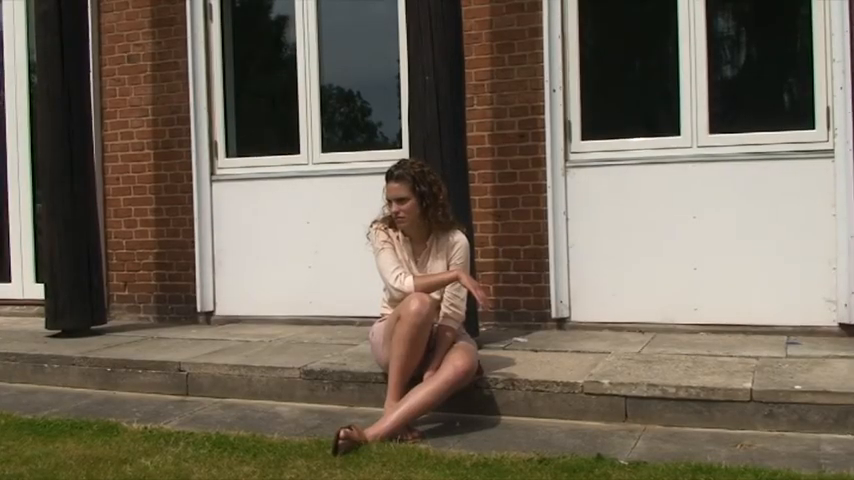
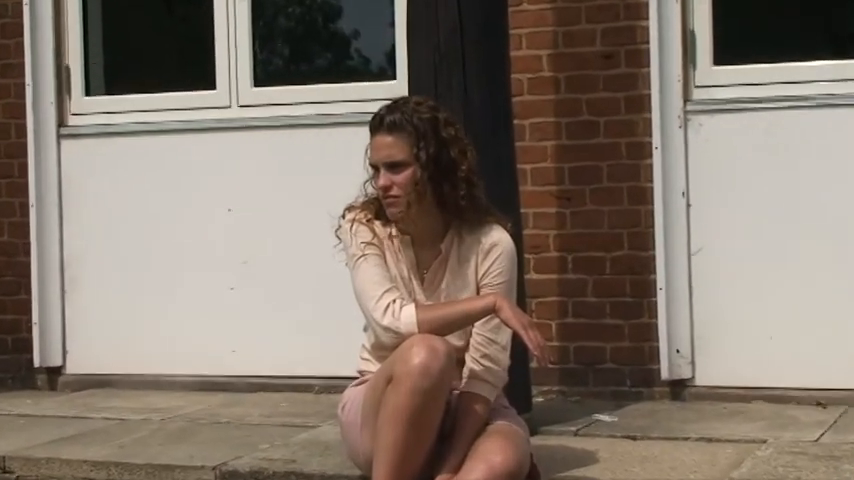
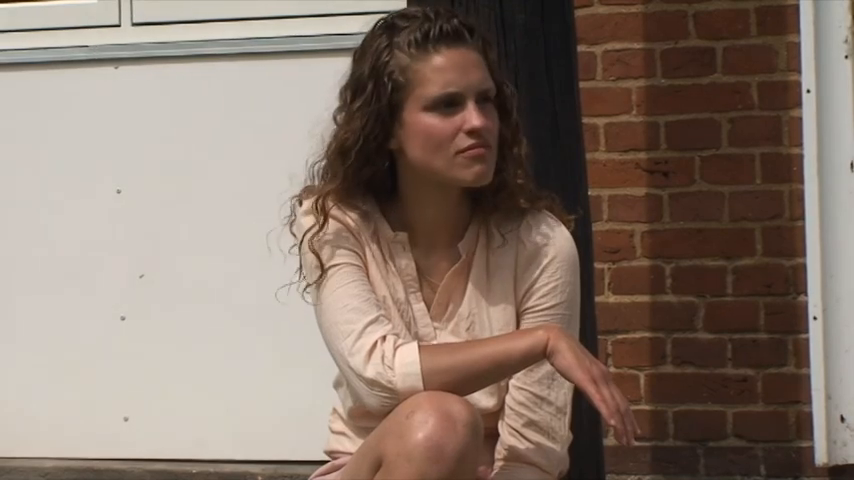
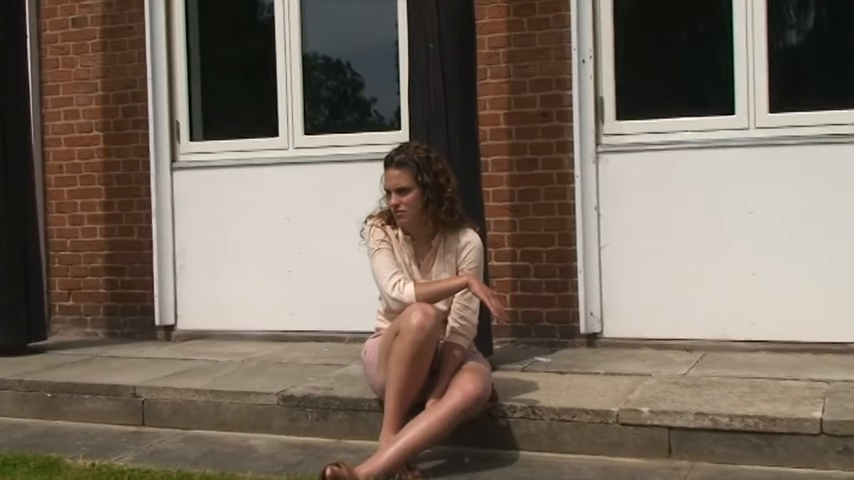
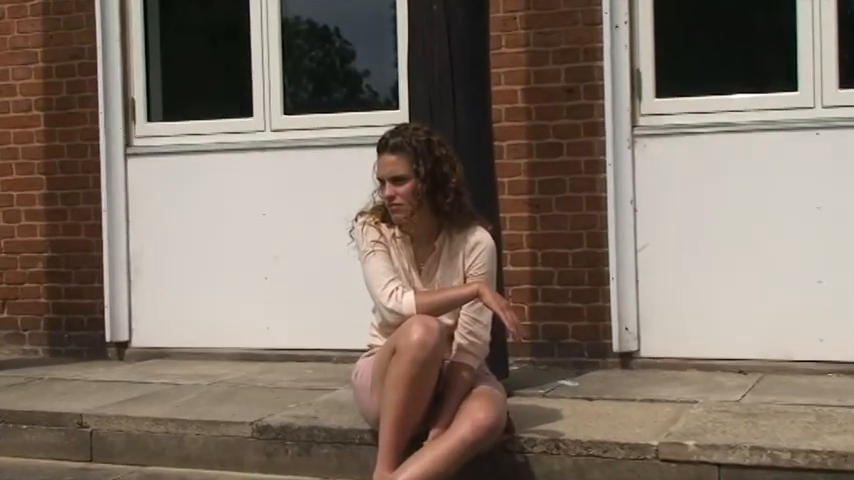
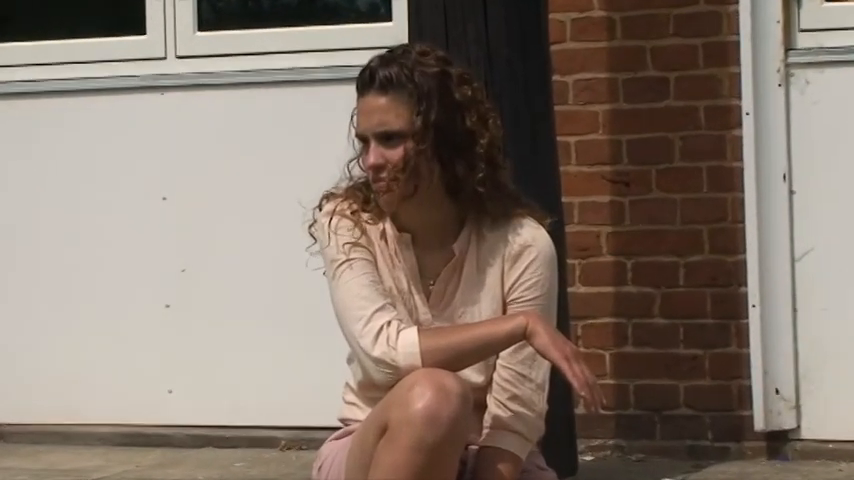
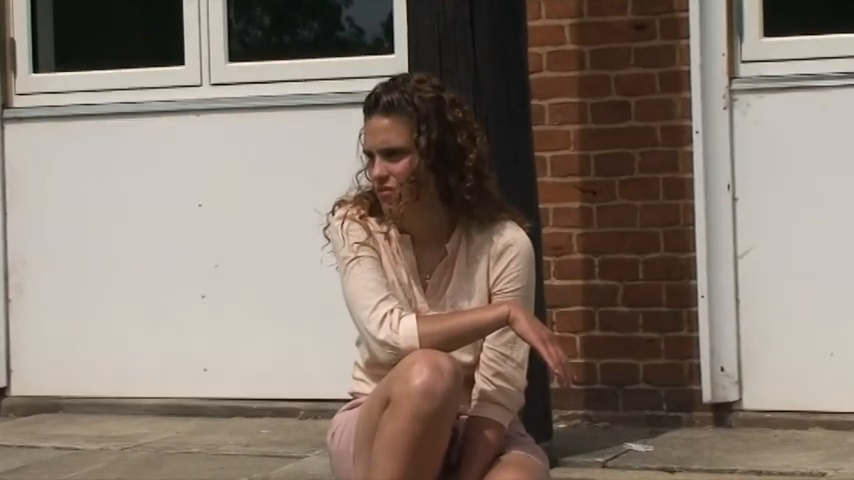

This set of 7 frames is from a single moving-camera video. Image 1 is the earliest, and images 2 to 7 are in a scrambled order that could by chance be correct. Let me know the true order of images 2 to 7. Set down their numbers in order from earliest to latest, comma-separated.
4, 5, 2, 7, 6, 3
